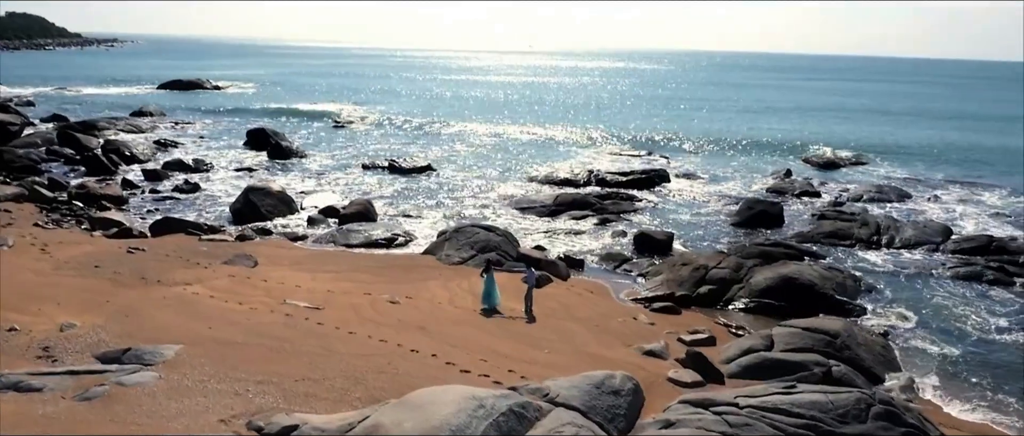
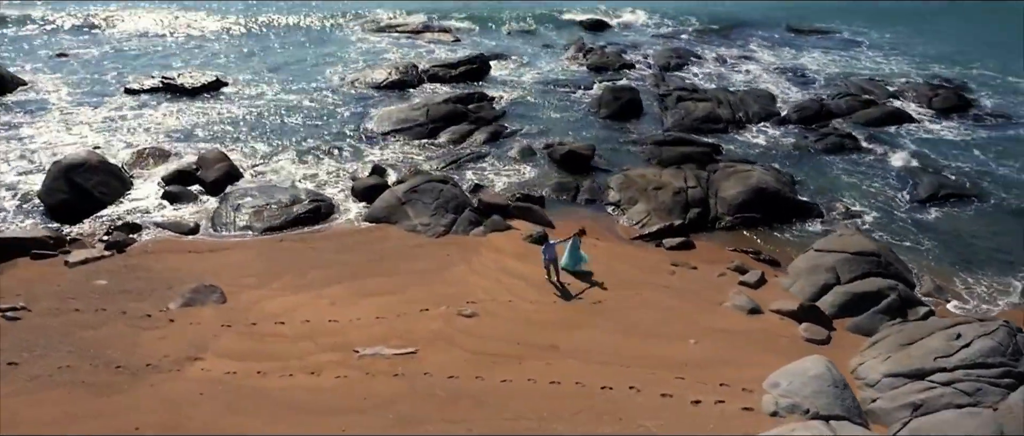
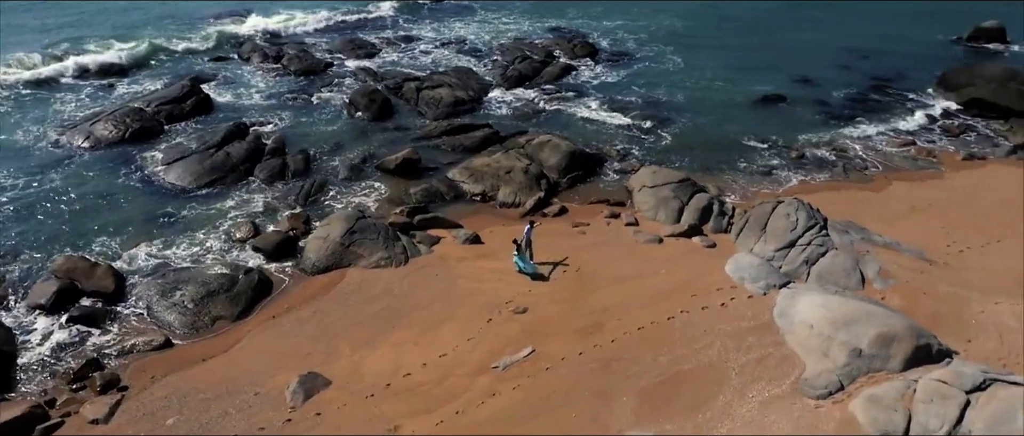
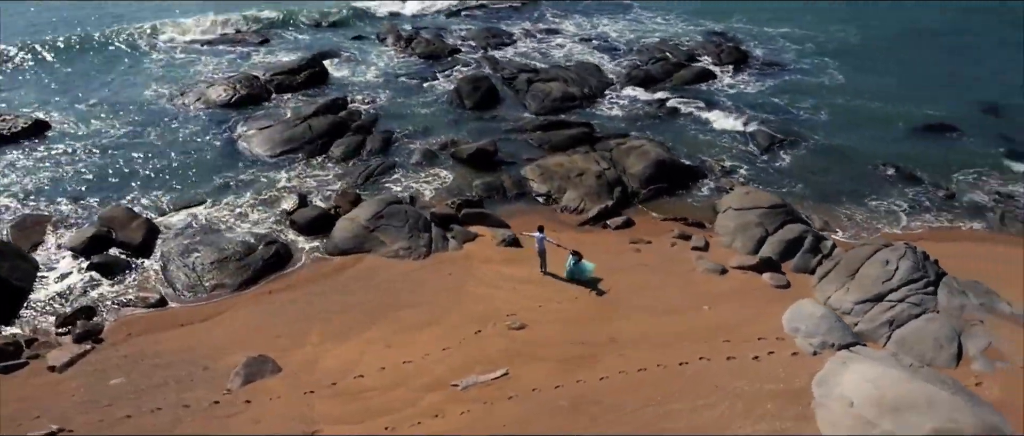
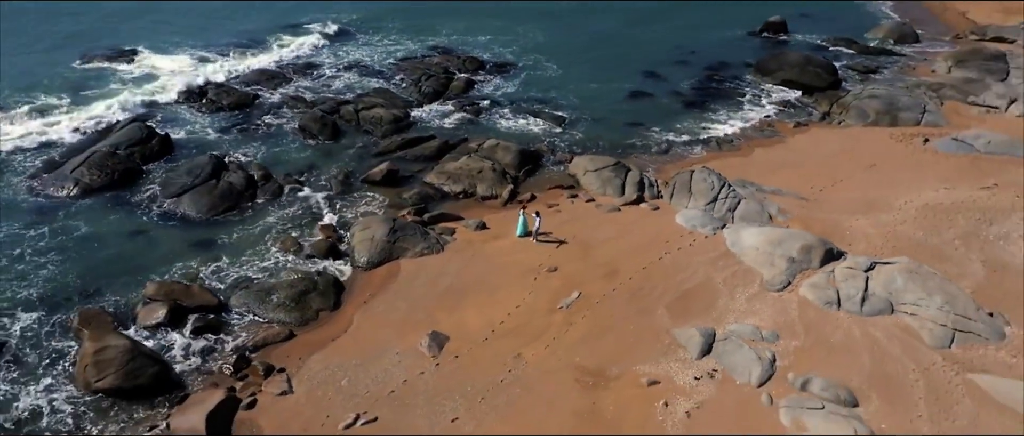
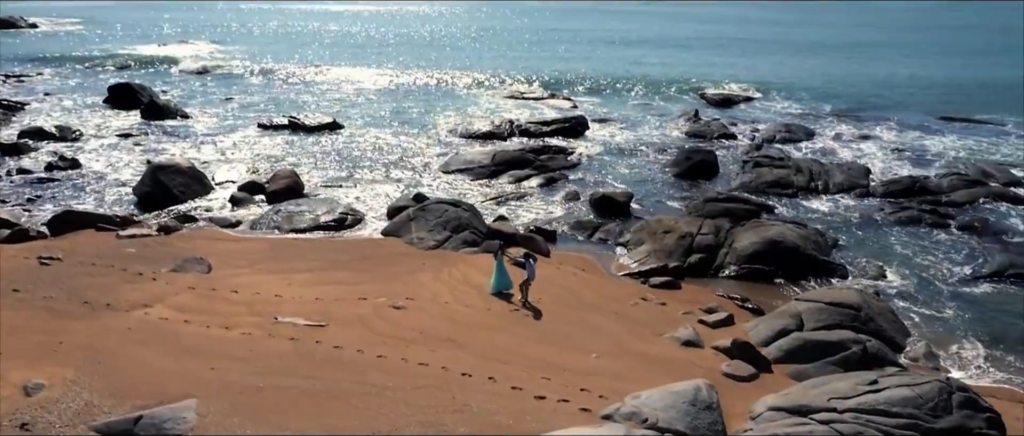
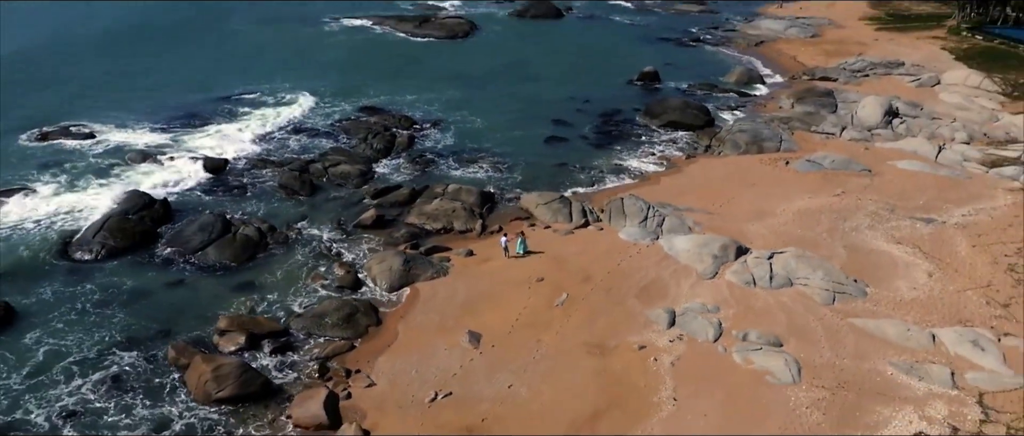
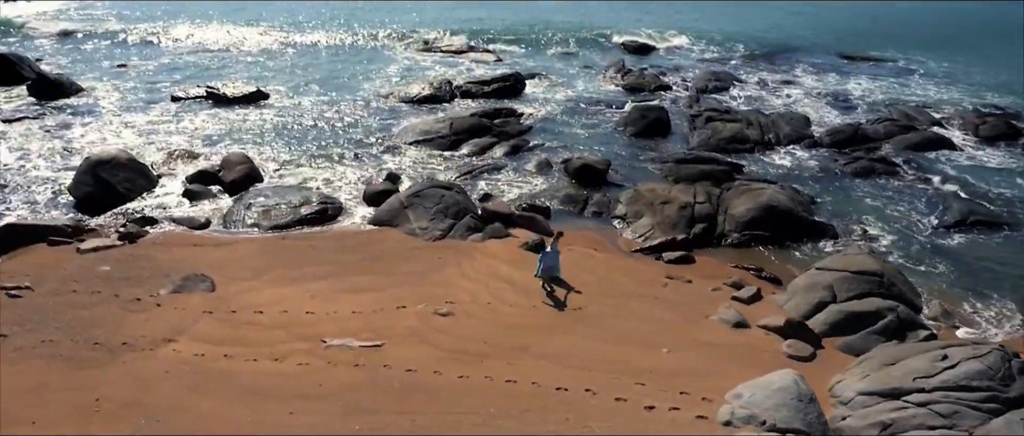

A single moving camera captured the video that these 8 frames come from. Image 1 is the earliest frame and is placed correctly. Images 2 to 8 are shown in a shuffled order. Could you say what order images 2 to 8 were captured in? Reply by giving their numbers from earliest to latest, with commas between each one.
6, 8, 2, 4, 3, 5, 7
